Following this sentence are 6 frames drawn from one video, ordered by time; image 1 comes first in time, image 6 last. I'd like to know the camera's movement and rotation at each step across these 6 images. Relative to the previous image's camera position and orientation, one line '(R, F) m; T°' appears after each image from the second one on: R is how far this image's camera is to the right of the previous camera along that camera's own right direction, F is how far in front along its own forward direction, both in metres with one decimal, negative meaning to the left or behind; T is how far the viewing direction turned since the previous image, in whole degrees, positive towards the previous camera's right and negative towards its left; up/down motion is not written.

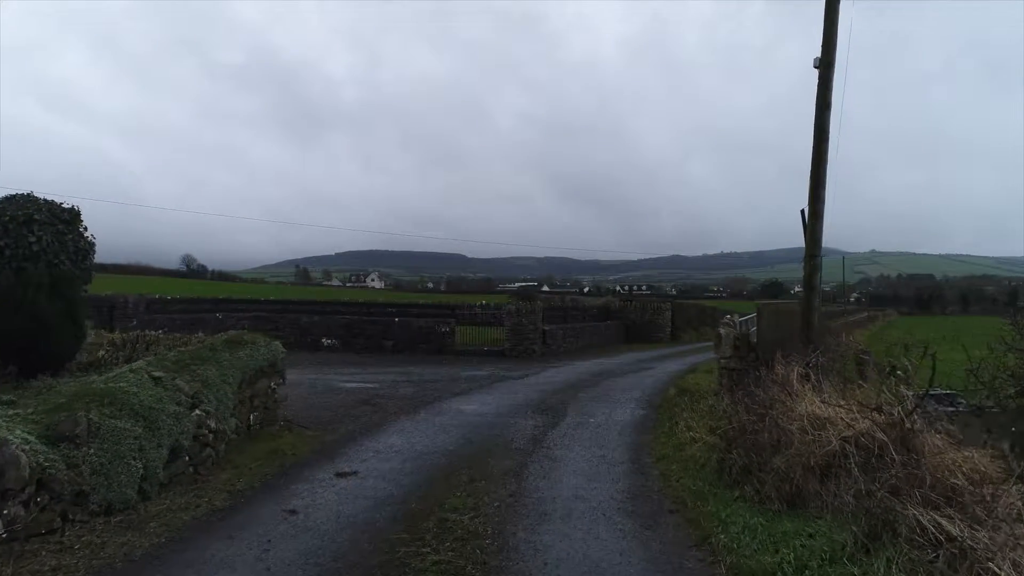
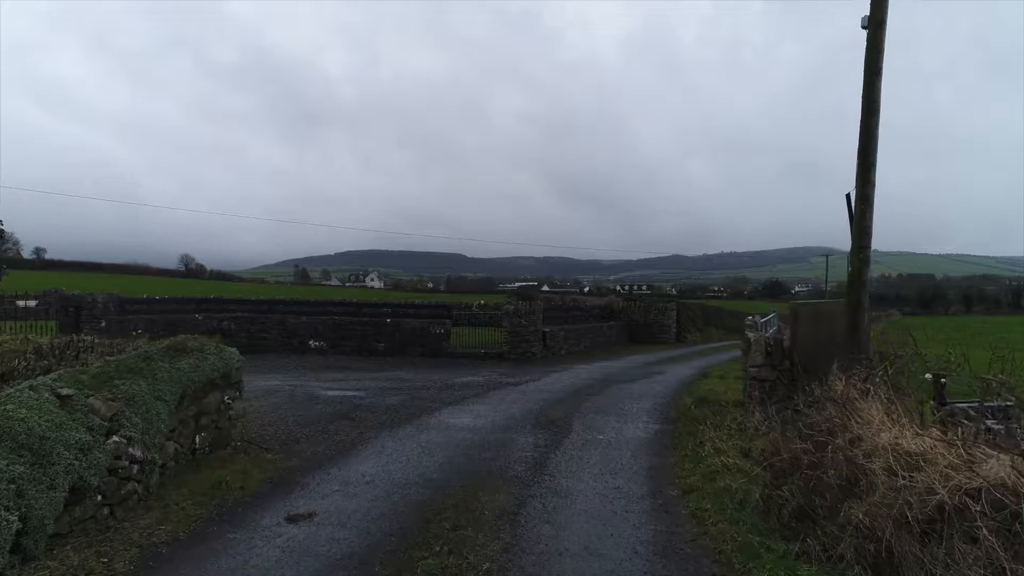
(0.0, +1.2) m; 0°
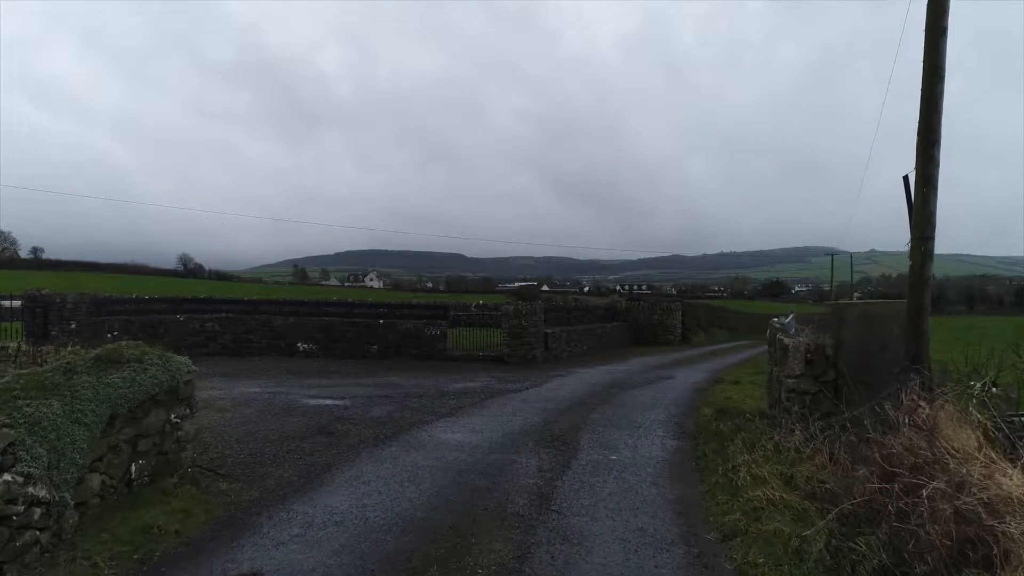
(0.0, +1.0) m; 0°
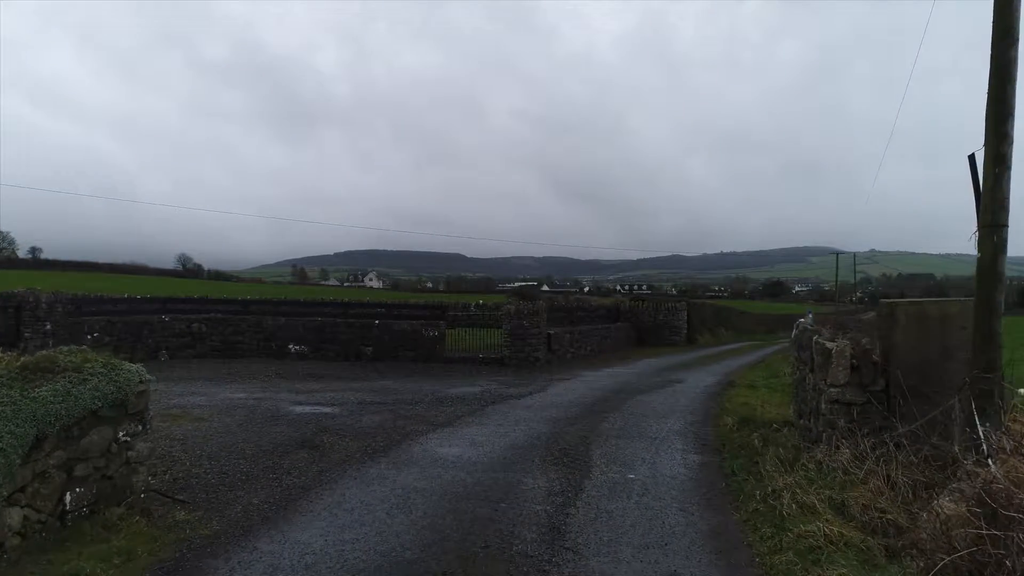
(0.0, +0.8) m; 0°
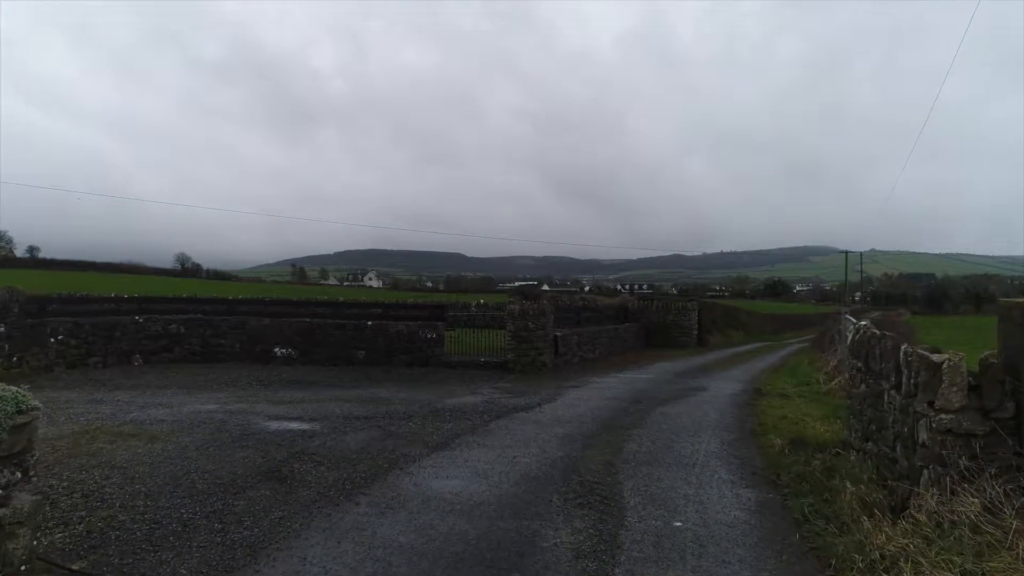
(-0.1, +1.4) m; 0°
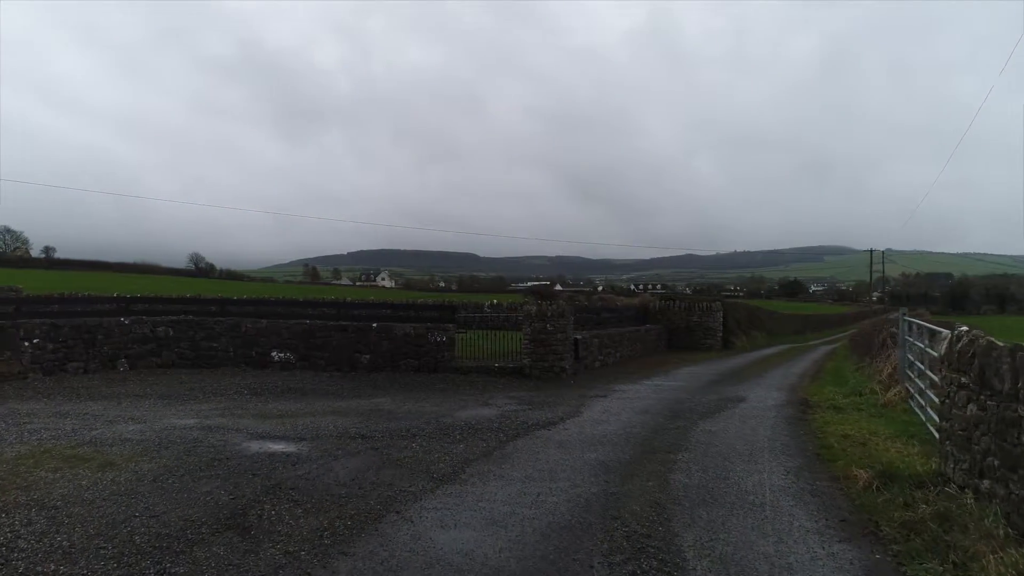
(-0.1, +1.3) m; -1°
